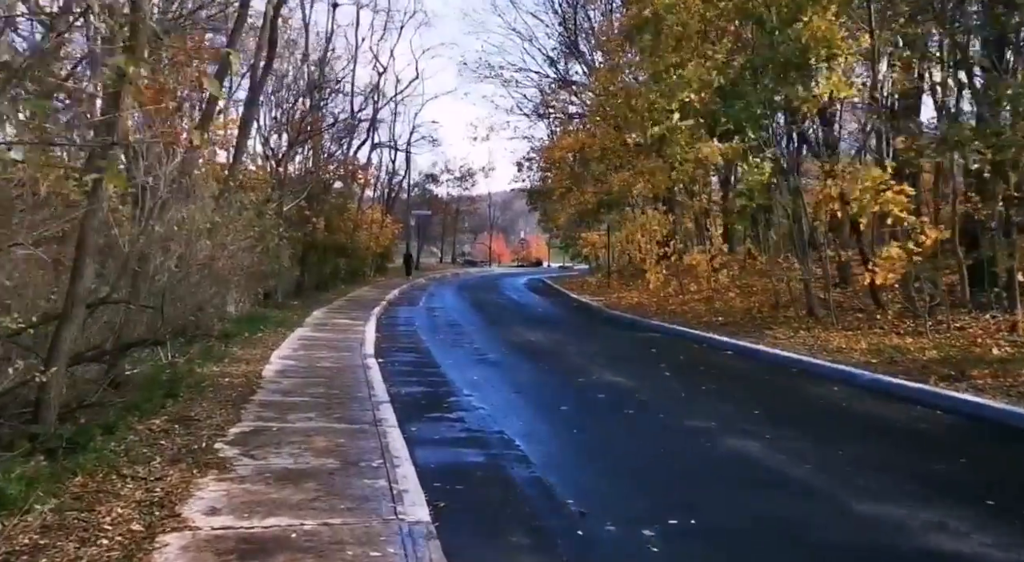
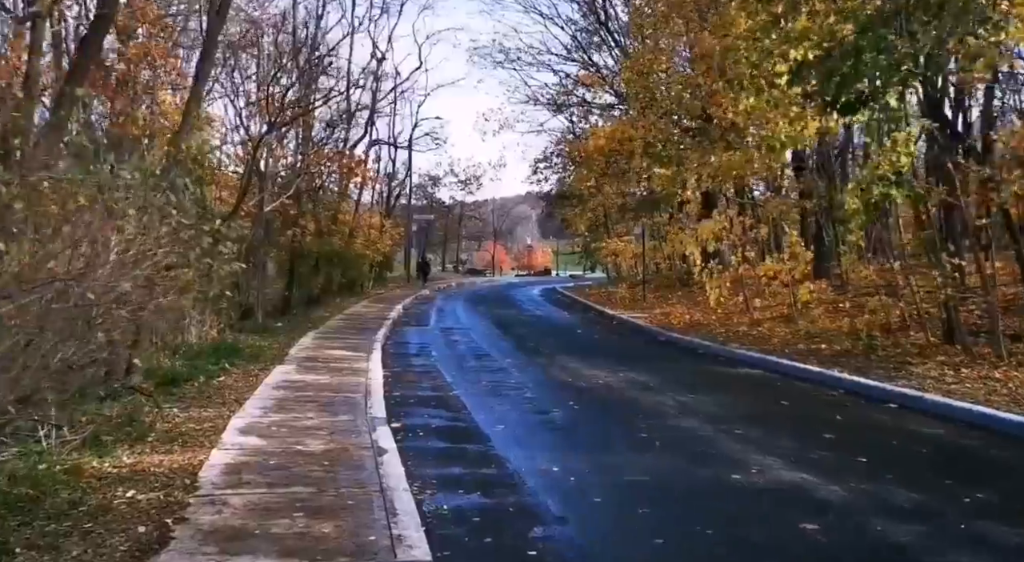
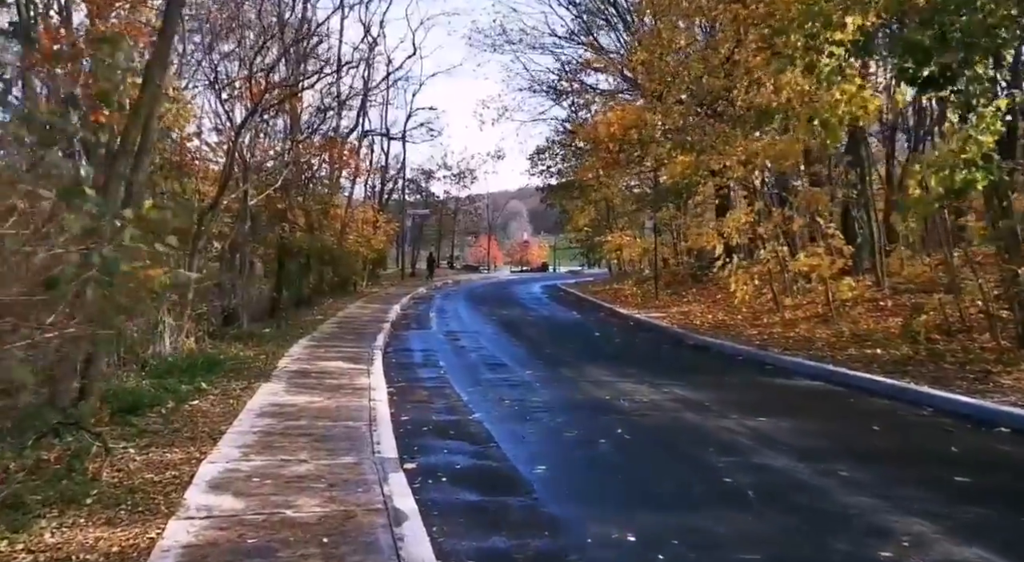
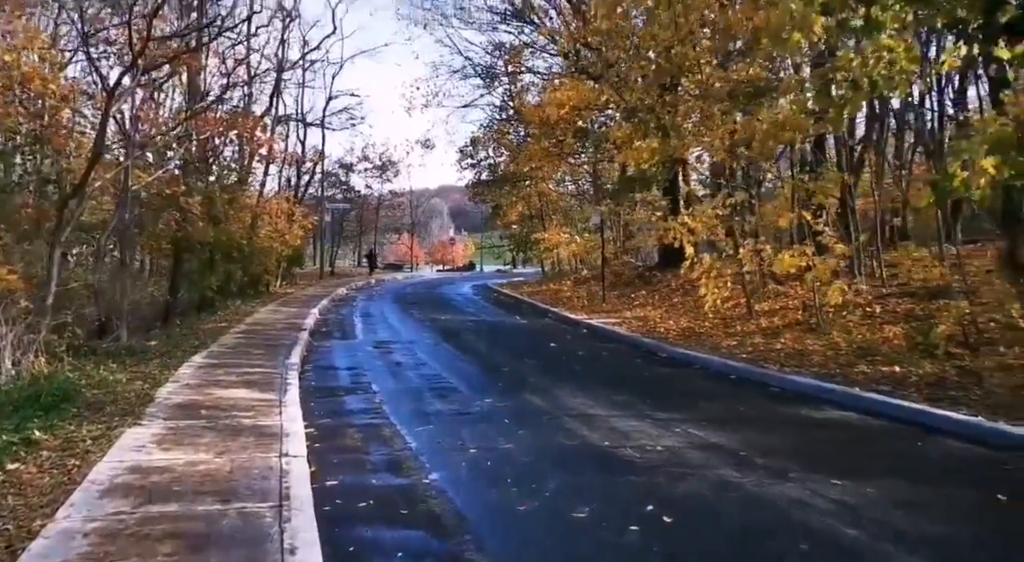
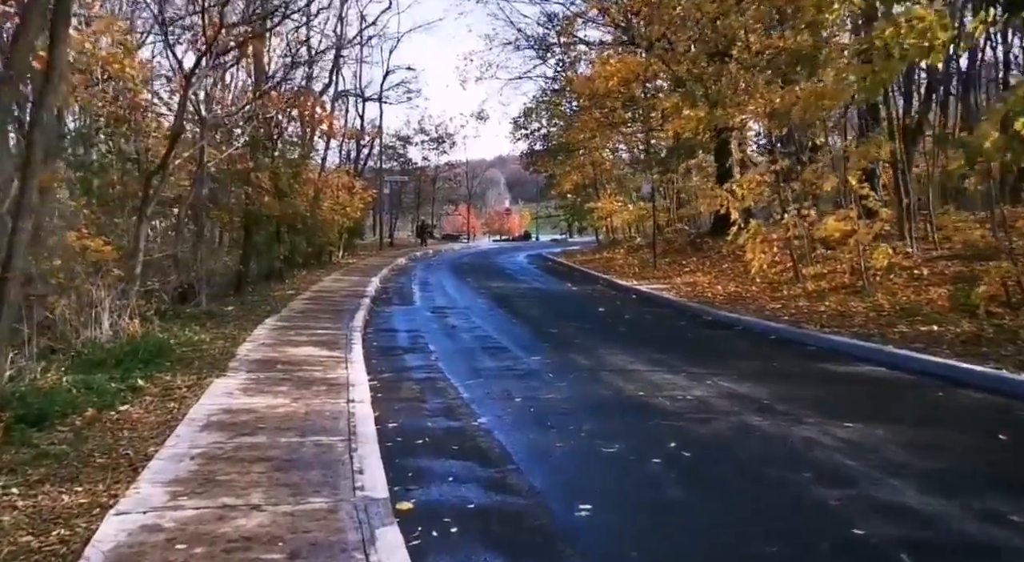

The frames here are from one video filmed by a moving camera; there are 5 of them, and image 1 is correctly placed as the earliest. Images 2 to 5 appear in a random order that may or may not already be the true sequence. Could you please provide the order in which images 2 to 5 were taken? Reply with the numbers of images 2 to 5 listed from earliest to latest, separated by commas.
2, 3, 5, 4
